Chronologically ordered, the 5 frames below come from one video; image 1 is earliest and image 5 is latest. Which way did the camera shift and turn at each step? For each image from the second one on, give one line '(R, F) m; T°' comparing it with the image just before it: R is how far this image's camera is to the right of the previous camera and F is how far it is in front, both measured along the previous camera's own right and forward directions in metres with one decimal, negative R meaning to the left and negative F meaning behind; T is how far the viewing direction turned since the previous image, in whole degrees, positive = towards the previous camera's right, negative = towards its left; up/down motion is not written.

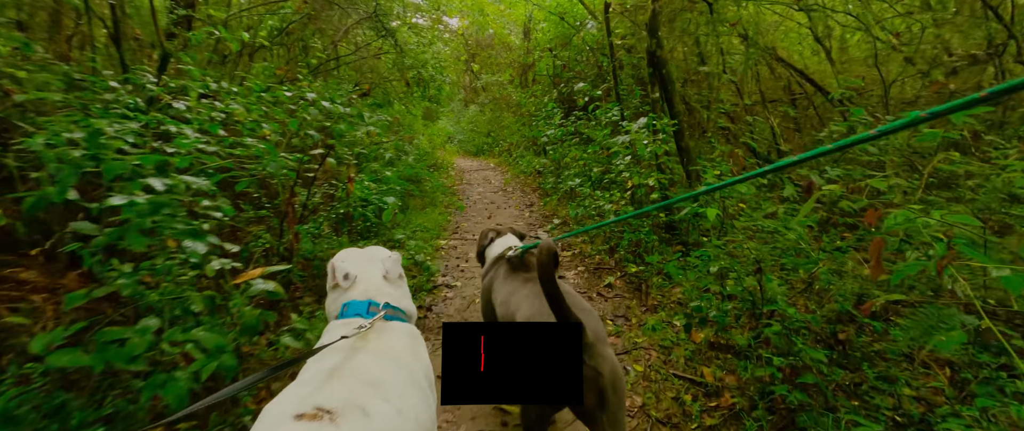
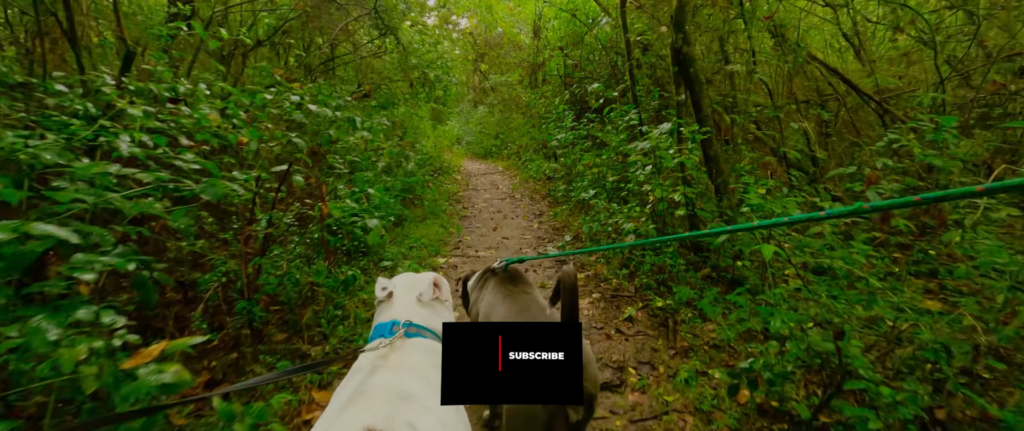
(0.0, +0.5) m; -1°
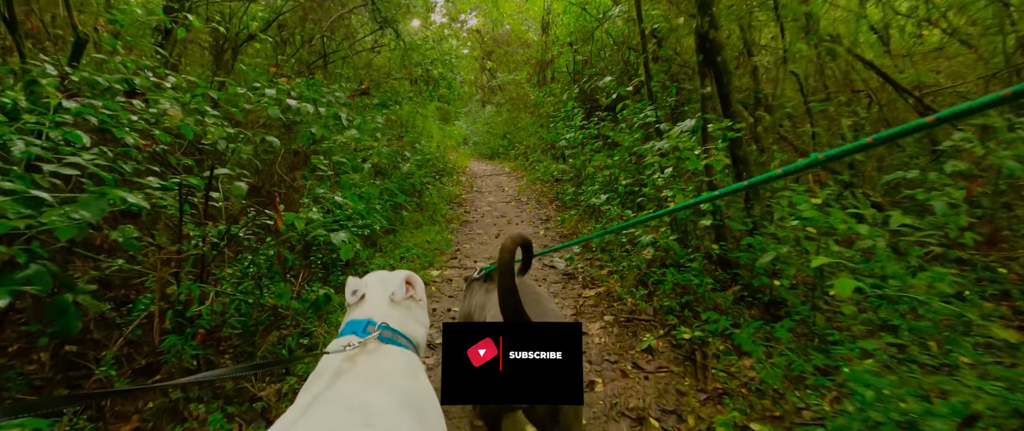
(+0.1, +0.5) m; -1°
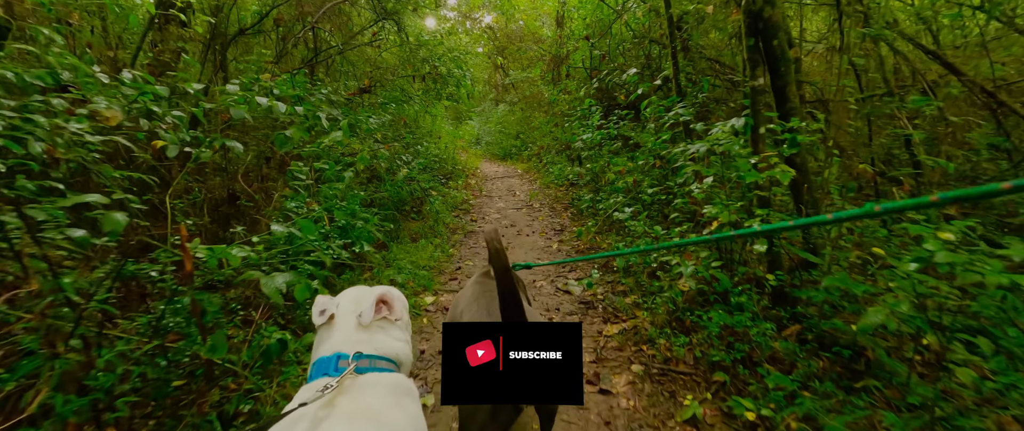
(+0.1, +0.7) m; -2°
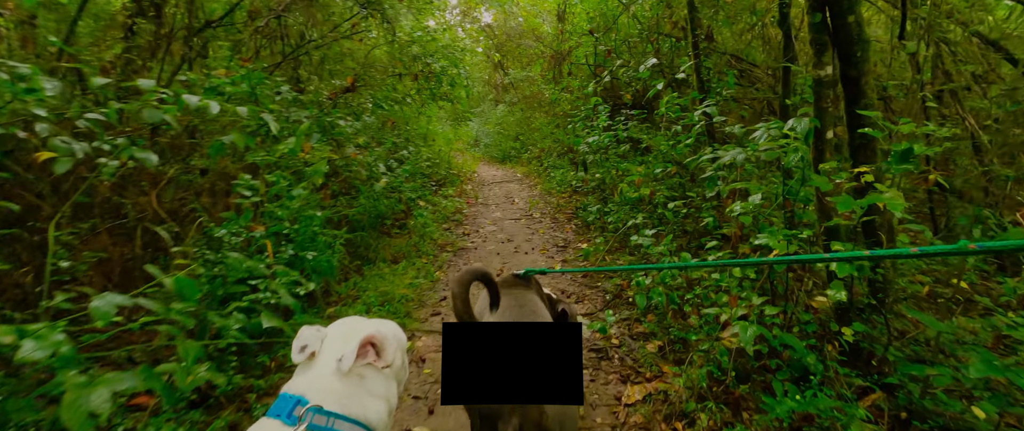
(+0.1, +0.7) m; 0°
